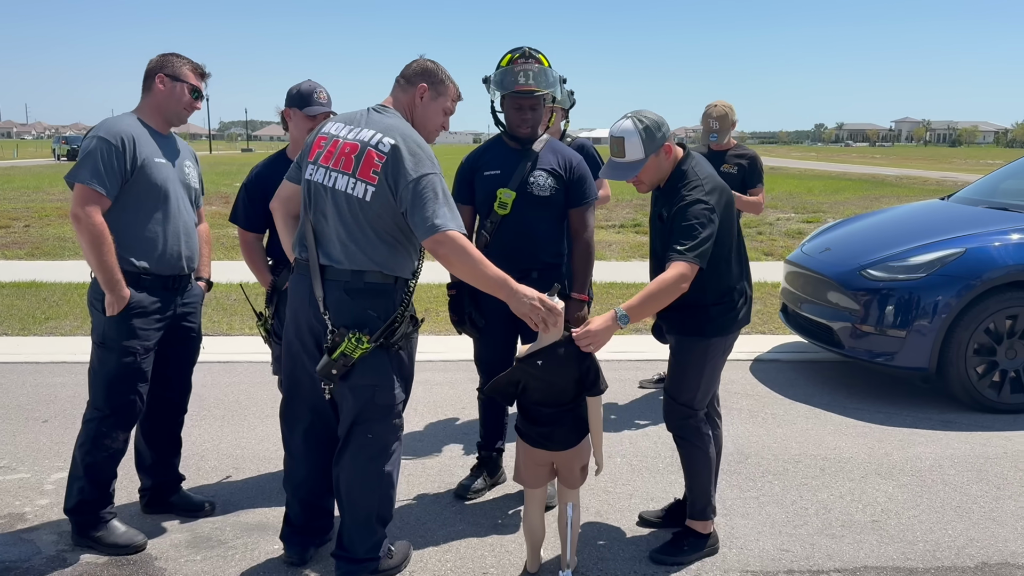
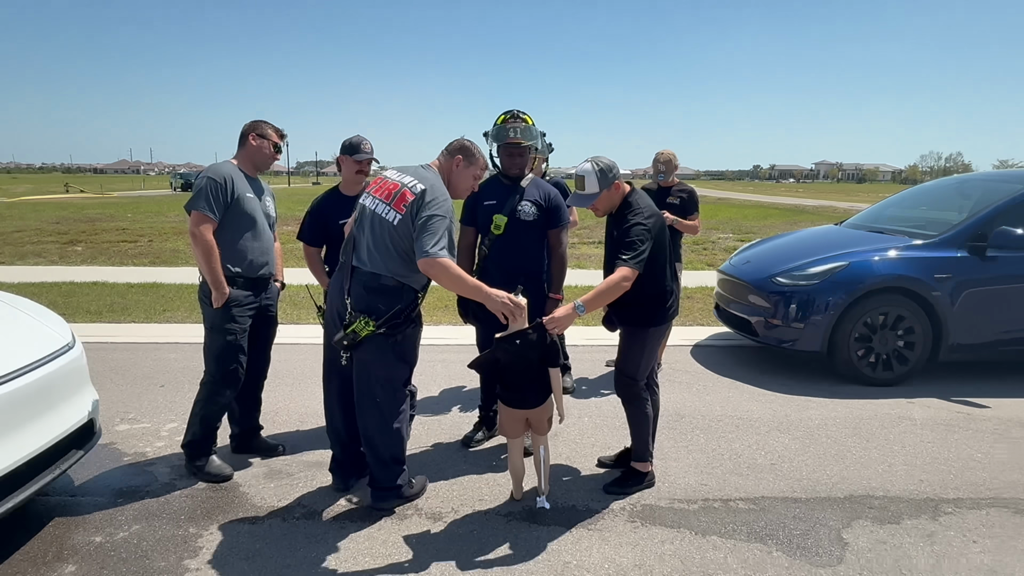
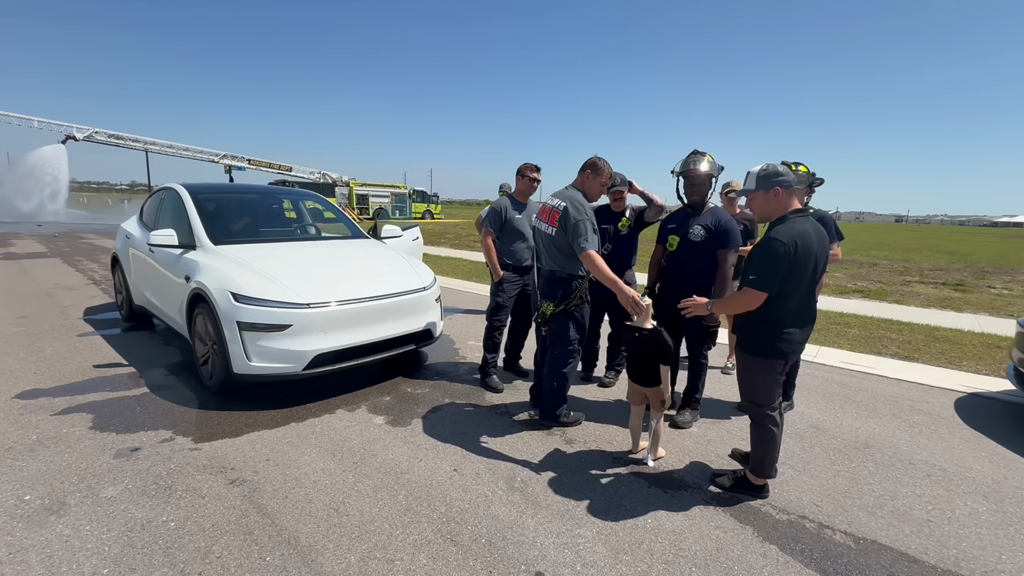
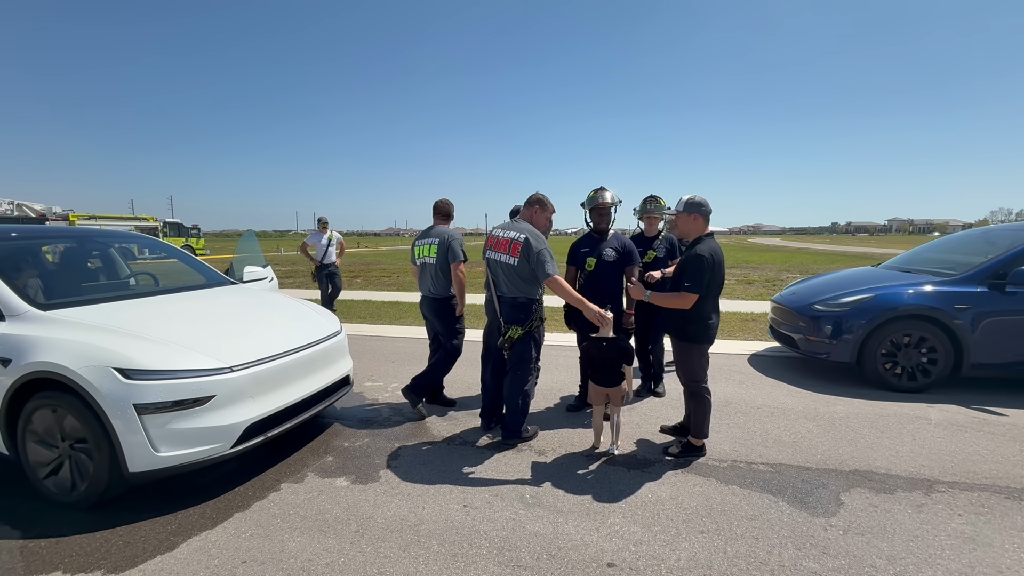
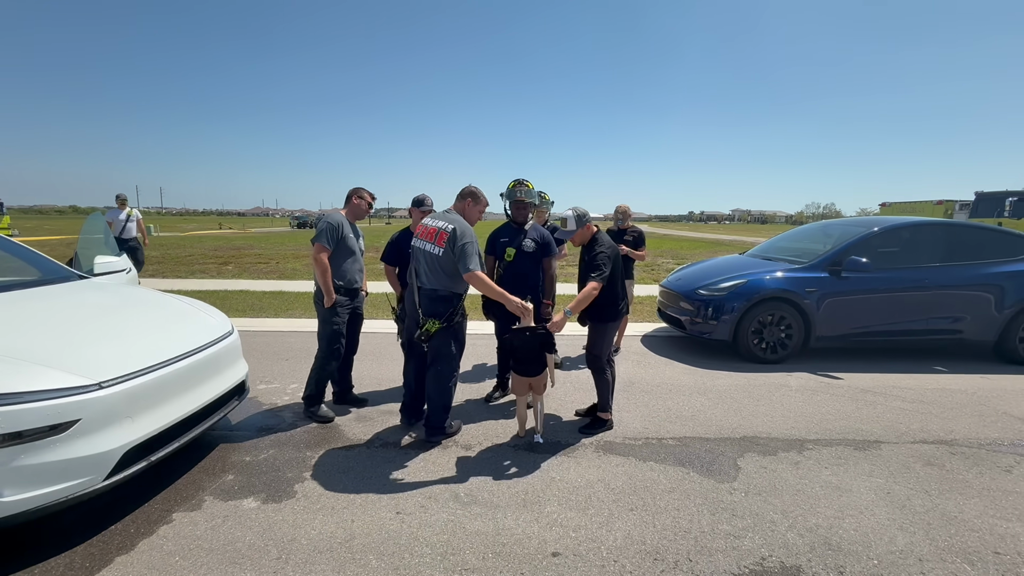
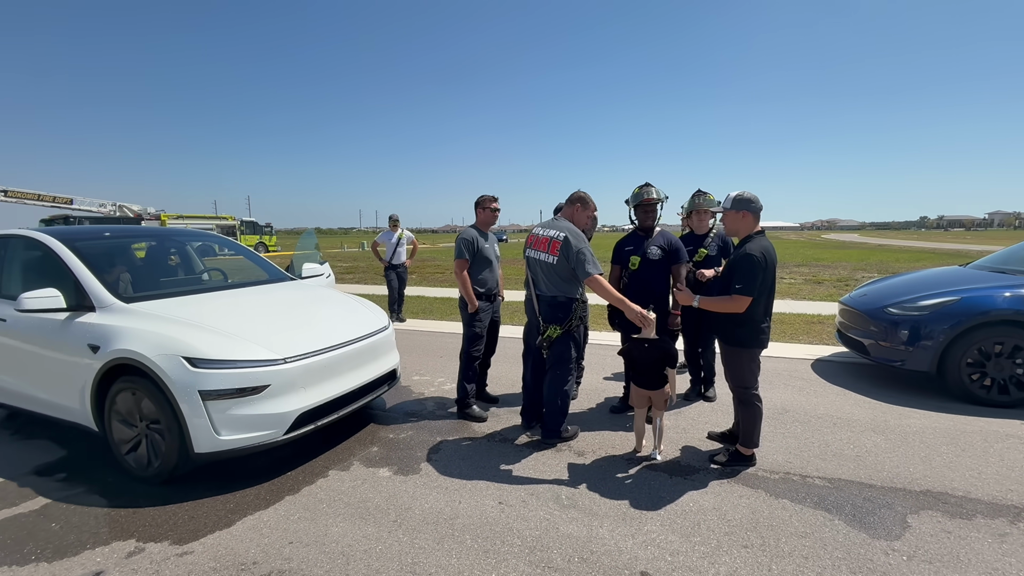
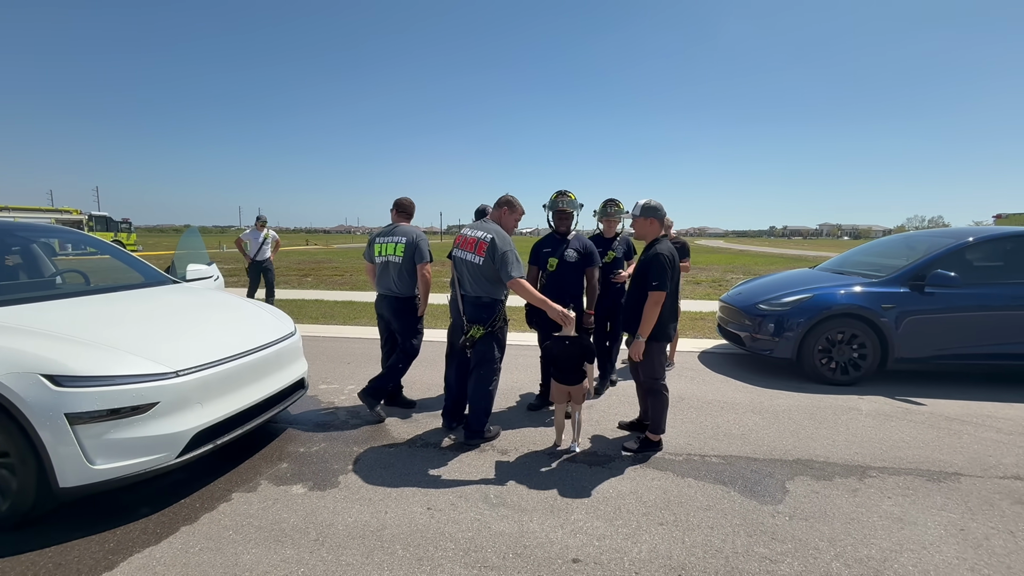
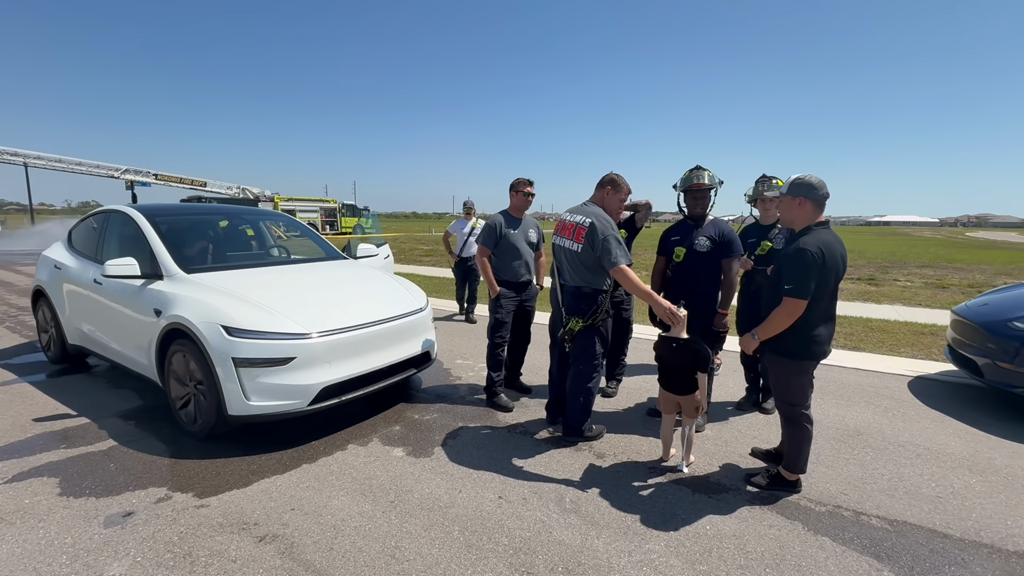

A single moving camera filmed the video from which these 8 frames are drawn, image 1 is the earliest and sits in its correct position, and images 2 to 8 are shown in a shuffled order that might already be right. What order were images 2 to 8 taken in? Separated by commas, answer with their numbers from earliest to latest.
2, 5, 7, 4, 6, 8, 3
